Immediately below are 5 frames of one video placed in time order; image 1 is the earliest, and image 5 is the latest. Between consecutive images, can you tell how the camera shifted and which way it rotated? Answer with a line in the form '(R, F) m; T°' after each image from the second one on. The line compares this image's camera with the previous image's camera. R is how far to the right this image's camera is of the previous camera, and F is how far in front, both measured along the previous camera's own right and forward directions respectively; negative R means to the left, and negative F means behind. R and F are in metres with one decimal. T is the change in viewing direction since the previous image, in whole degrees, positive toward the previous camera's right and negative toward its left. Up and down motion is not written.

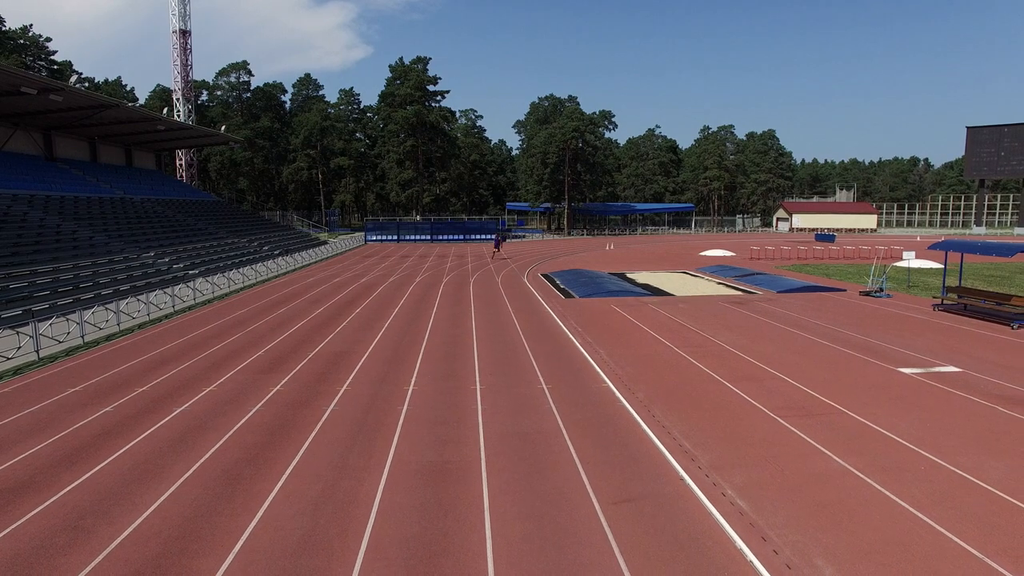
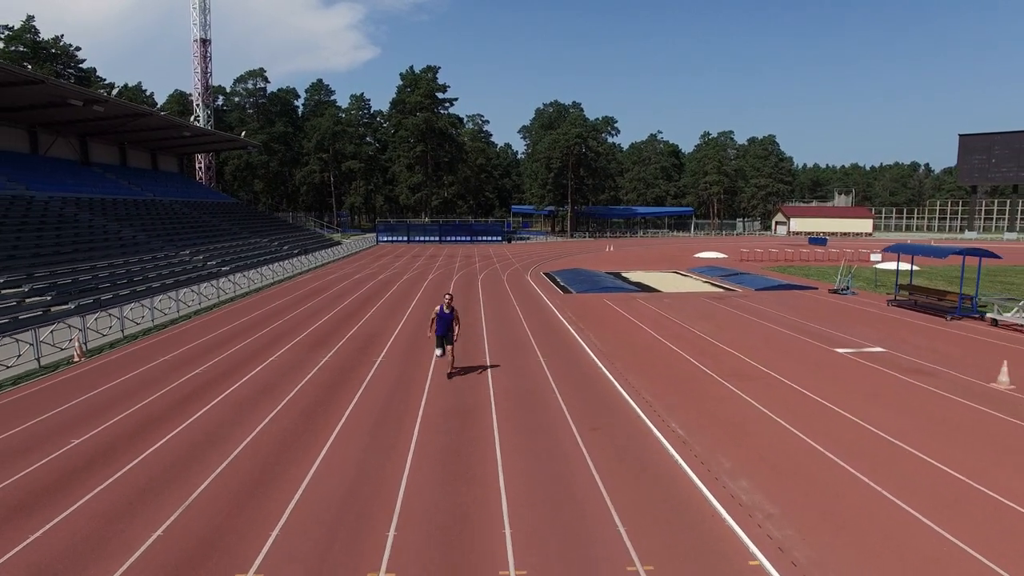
(0.0, -2.0) m; 0°
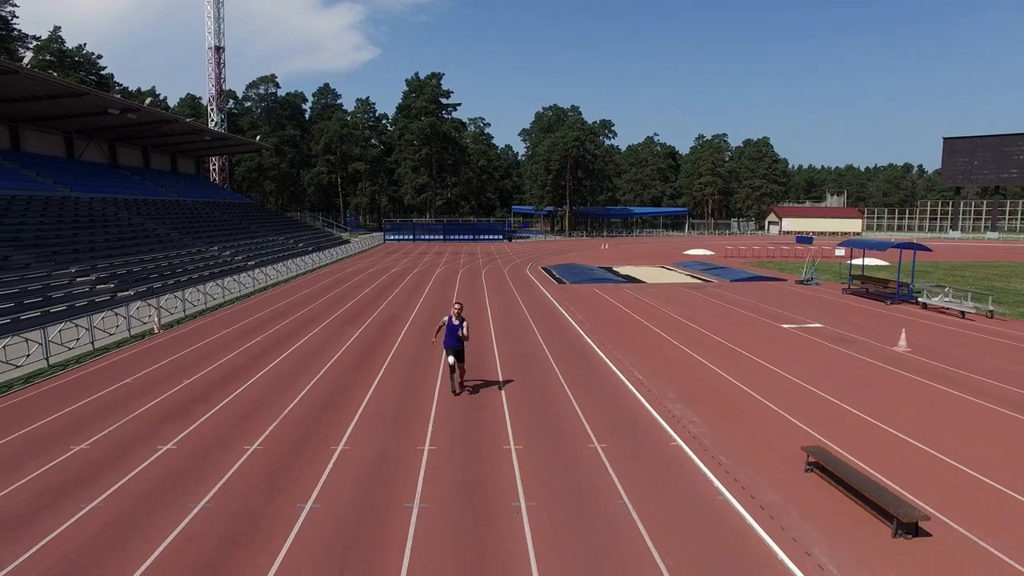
(0.0, -2.3) m; 0°
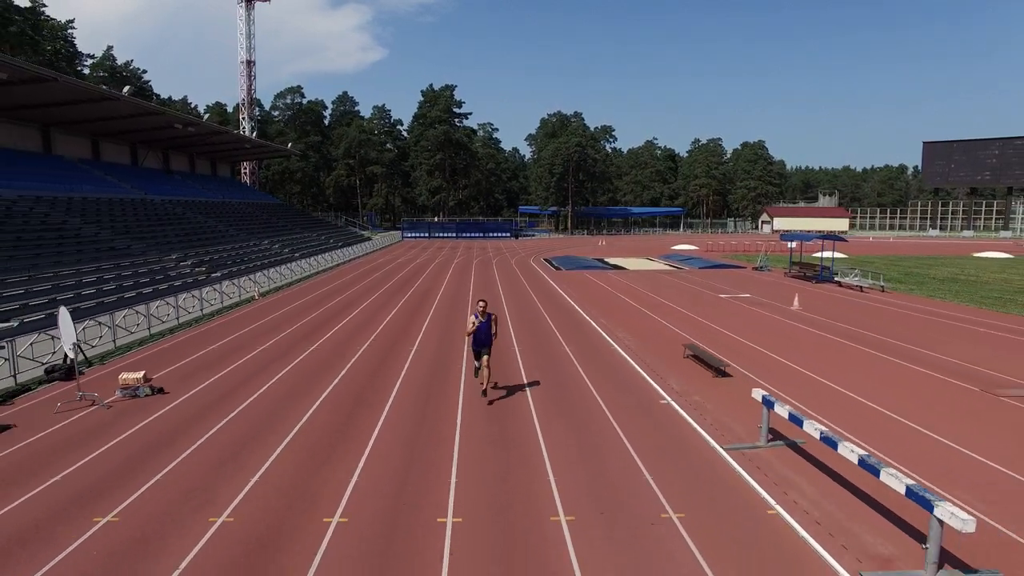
(0.0, -4.6) m; -1°
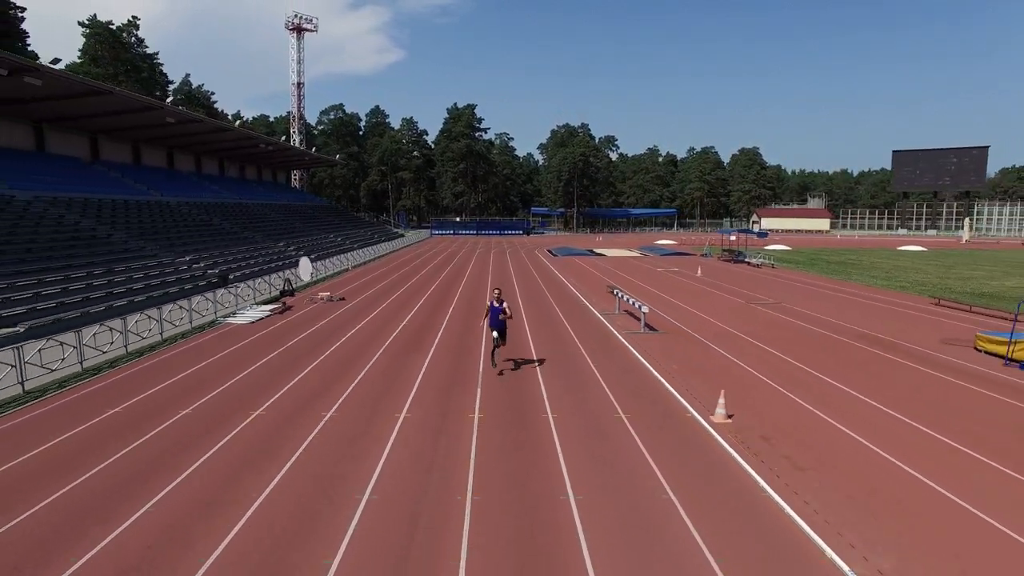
(+0.5, -8.7) m; -2°
